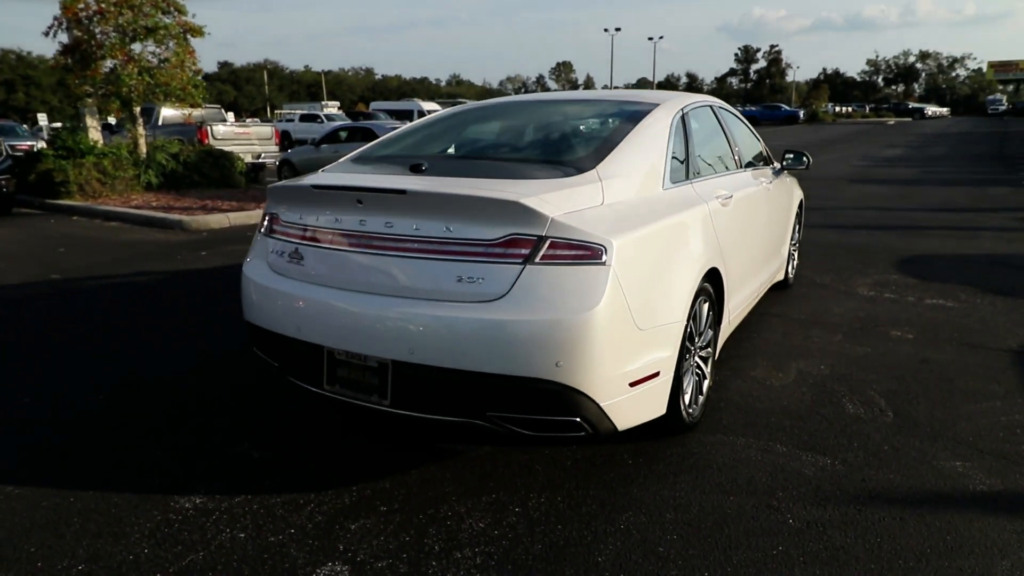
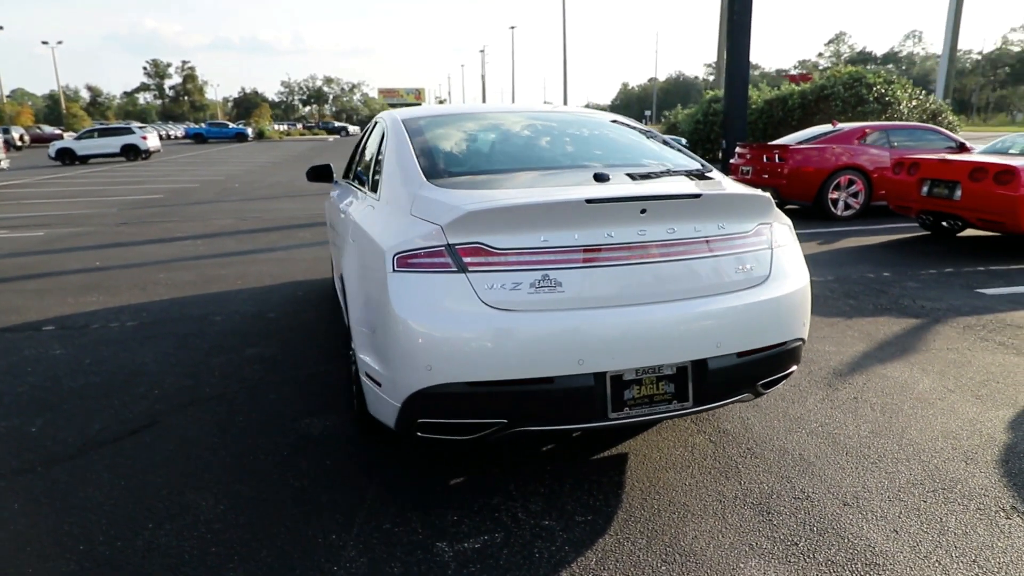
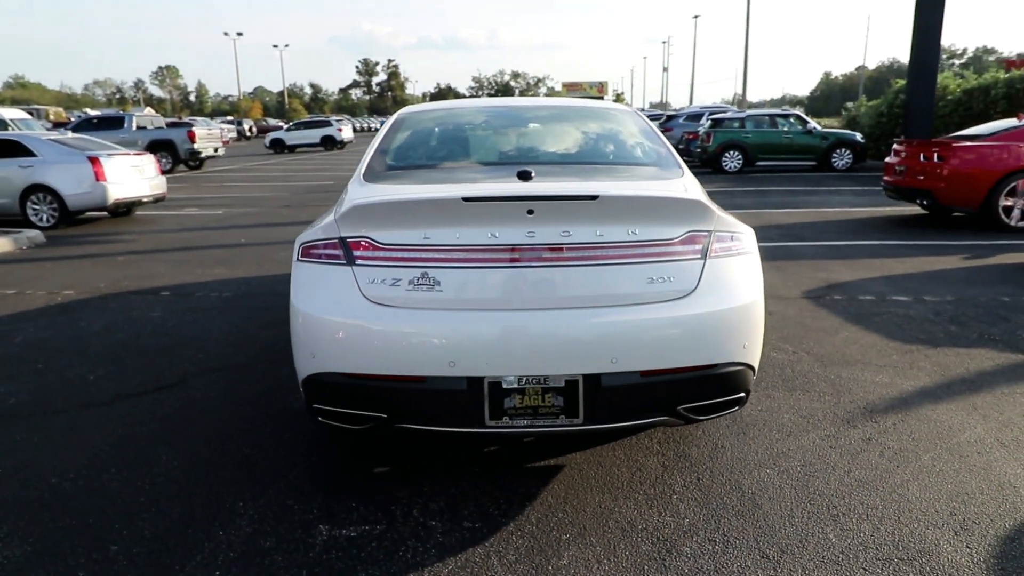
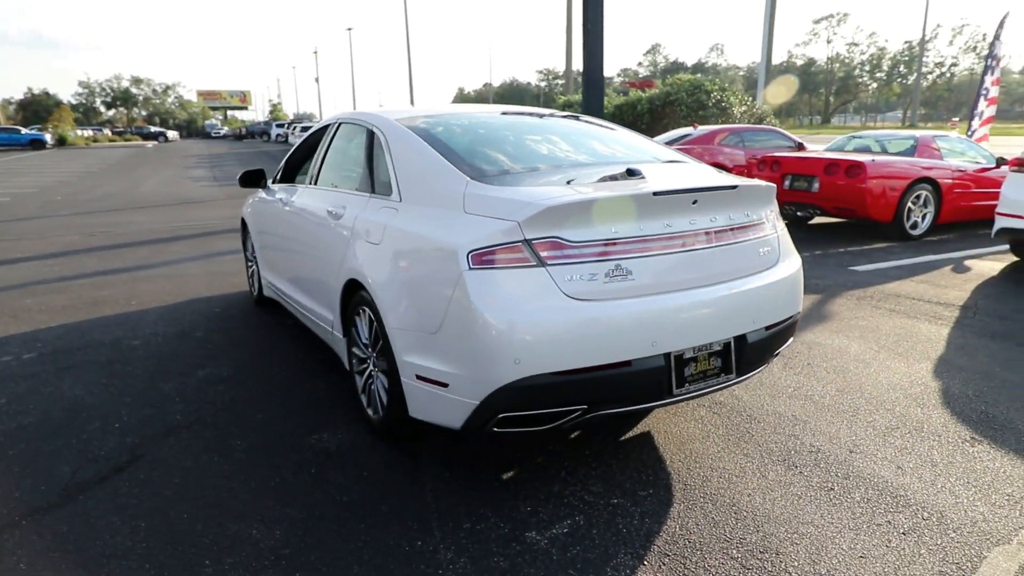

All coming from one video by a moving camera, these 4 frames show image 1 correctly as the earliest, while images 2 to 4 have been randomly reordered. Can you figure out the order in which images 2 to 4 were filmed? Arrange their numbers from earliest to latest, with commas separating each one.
3, 2, 4
